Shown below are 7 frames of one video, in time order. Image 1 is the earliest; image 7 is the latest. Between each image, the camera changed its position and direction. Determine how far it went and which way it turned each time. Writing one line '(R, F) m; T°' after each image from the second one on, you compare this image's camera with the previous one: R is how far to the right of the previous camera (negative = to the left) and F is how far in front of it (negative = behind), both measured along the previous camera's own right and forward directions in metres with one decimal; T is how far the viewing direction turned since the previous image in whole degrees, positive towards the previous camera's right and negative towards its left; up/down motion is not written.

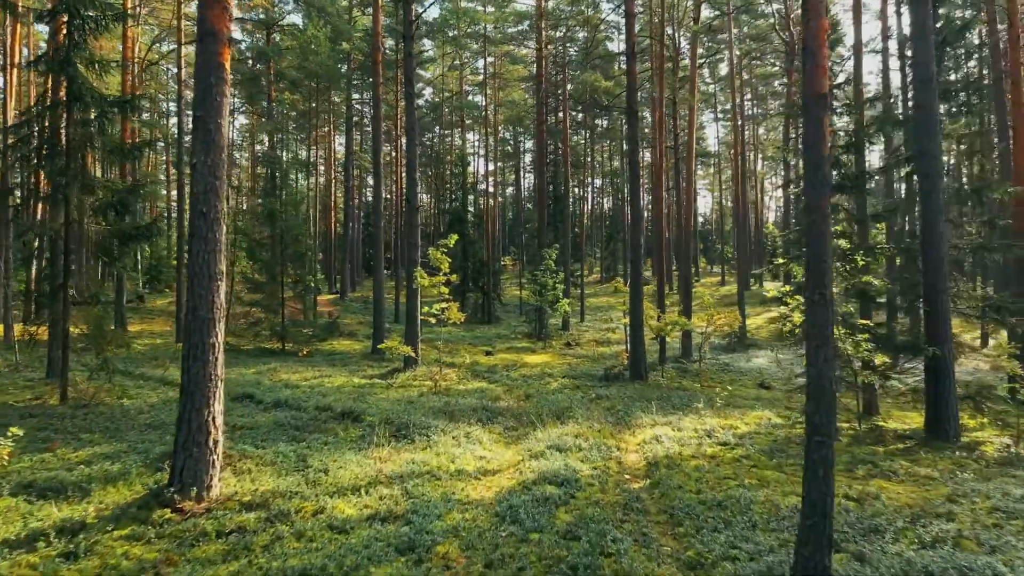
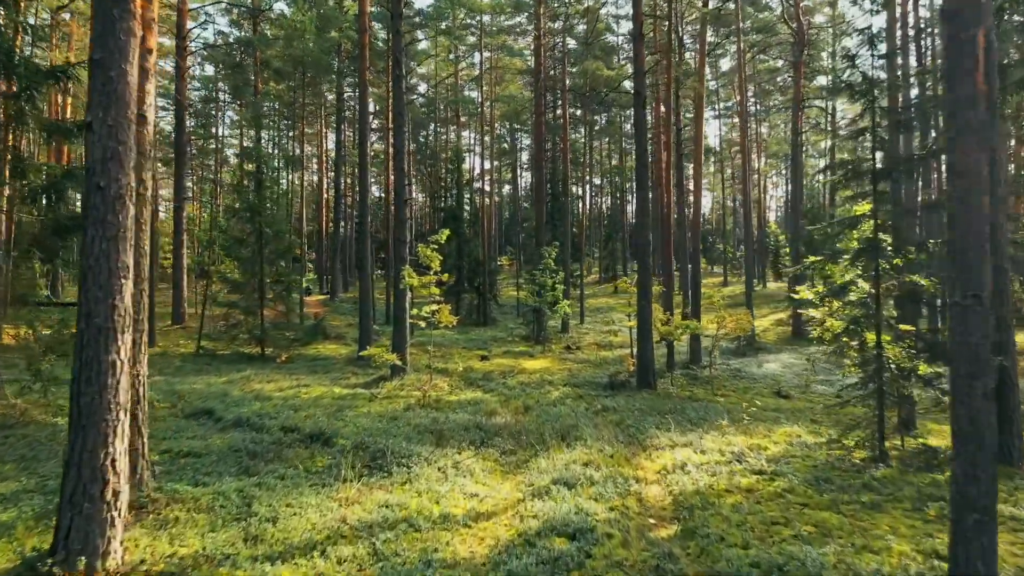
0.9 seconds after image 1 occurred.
(0.0, +1.2) m; 0°
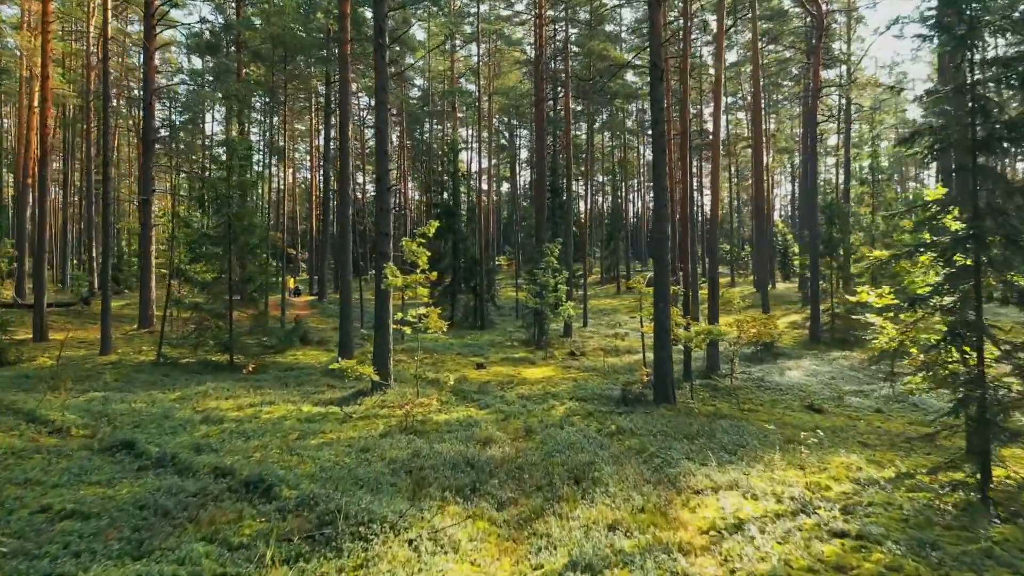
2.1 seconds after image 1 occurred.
(0.0, +1.7) m; 0°
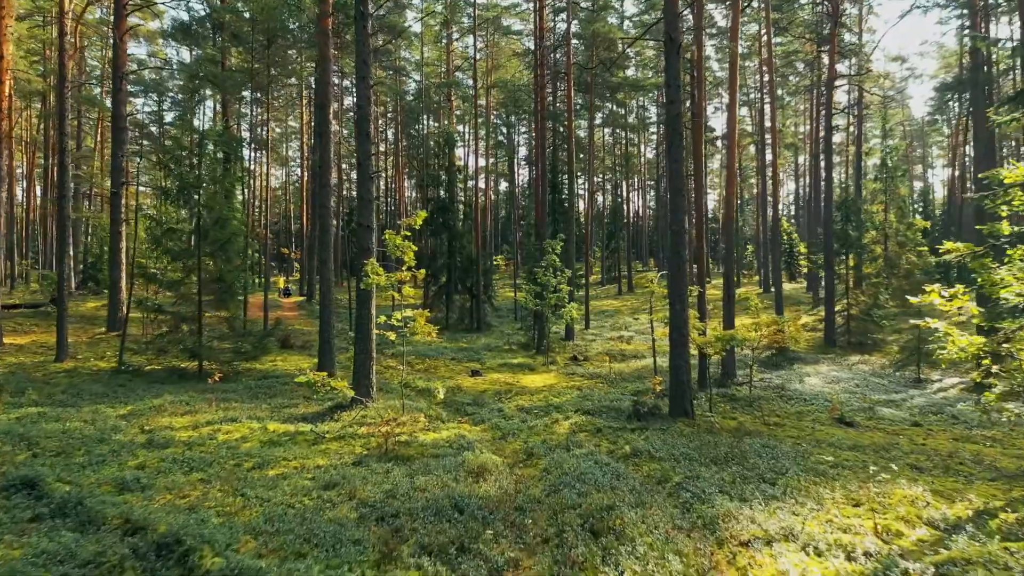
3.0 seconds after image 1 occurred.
(0.0, +1.3) m; 0°
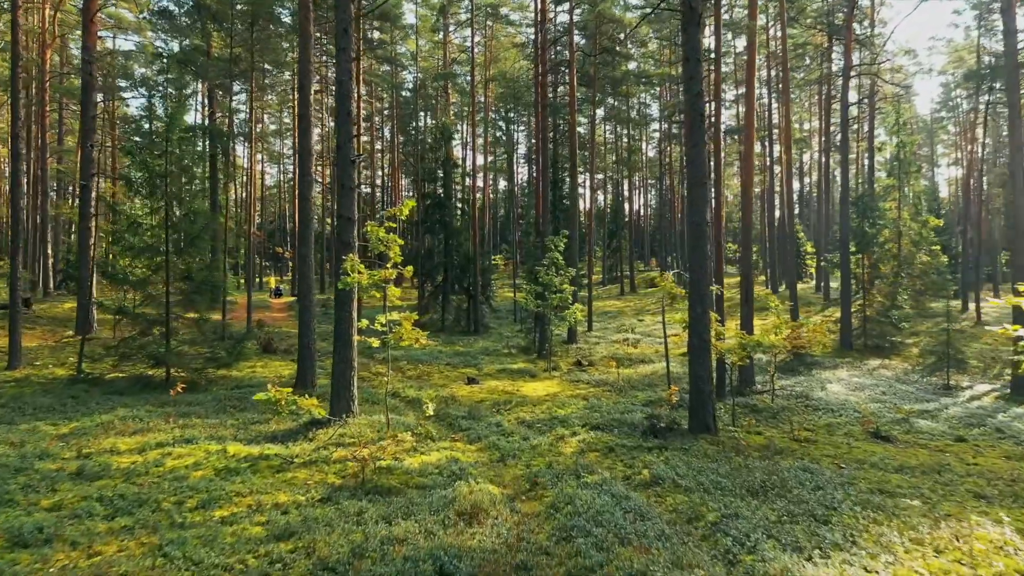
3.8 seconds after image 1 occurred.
(0.0, +1.2) m; 0°
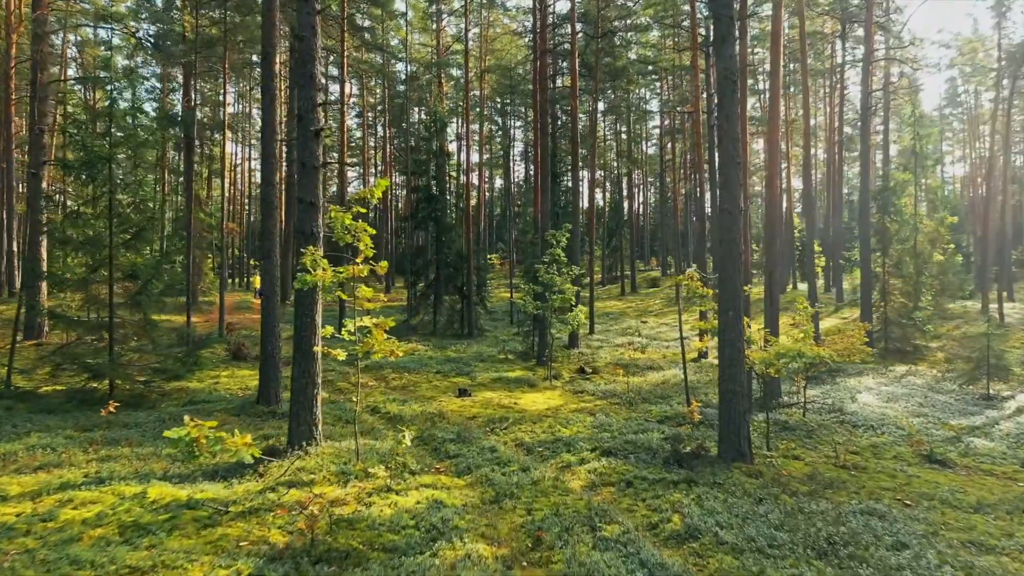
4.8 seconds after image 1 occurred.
(0.0, +1.5) m; 0°
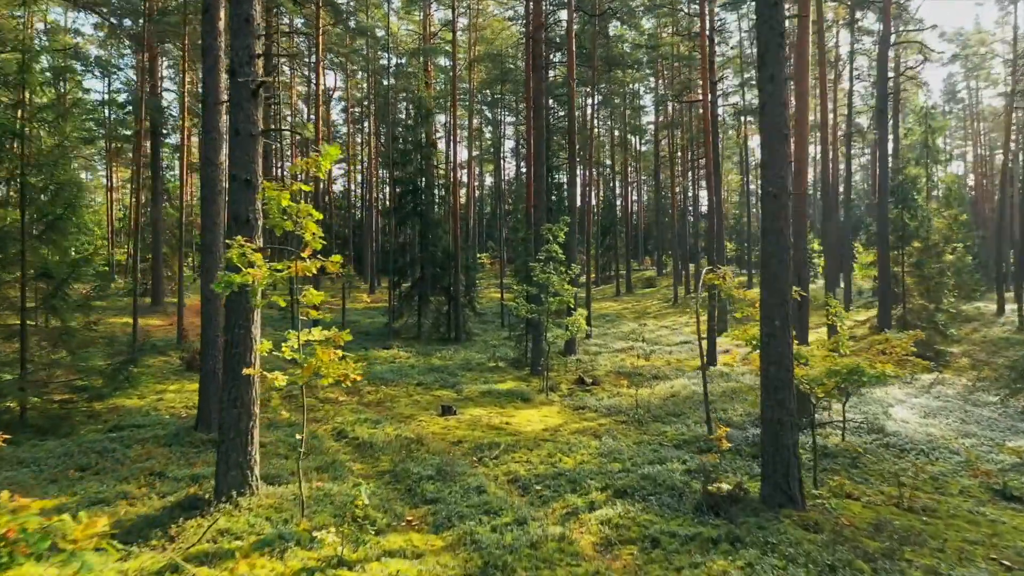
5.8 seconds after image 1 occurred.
(0.0, +1.6) m; +1°
